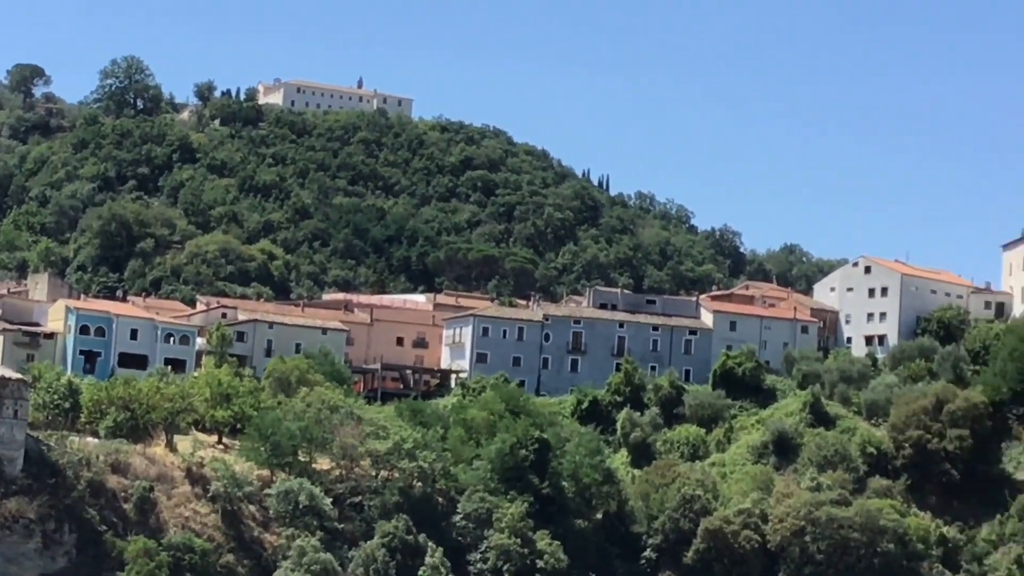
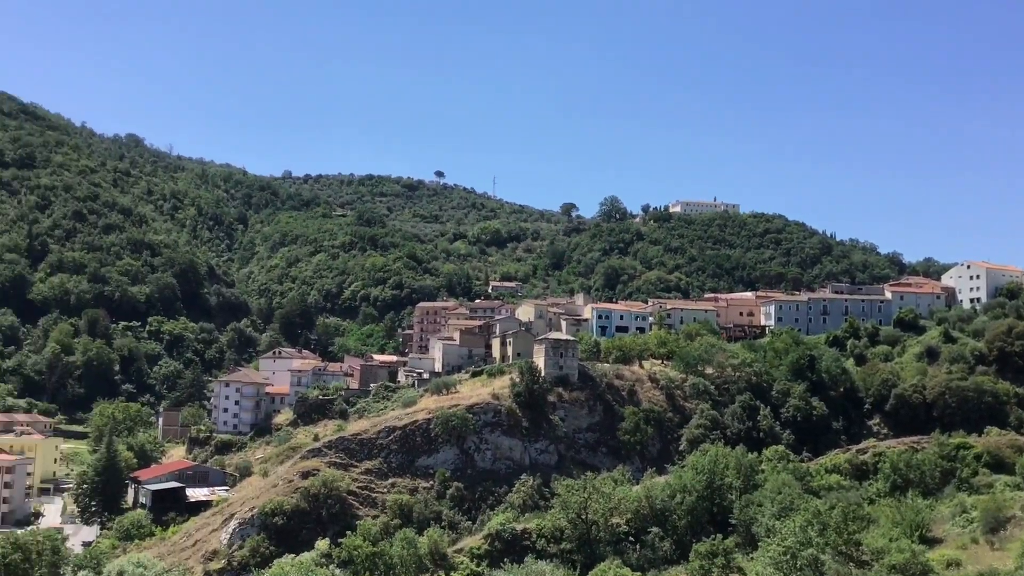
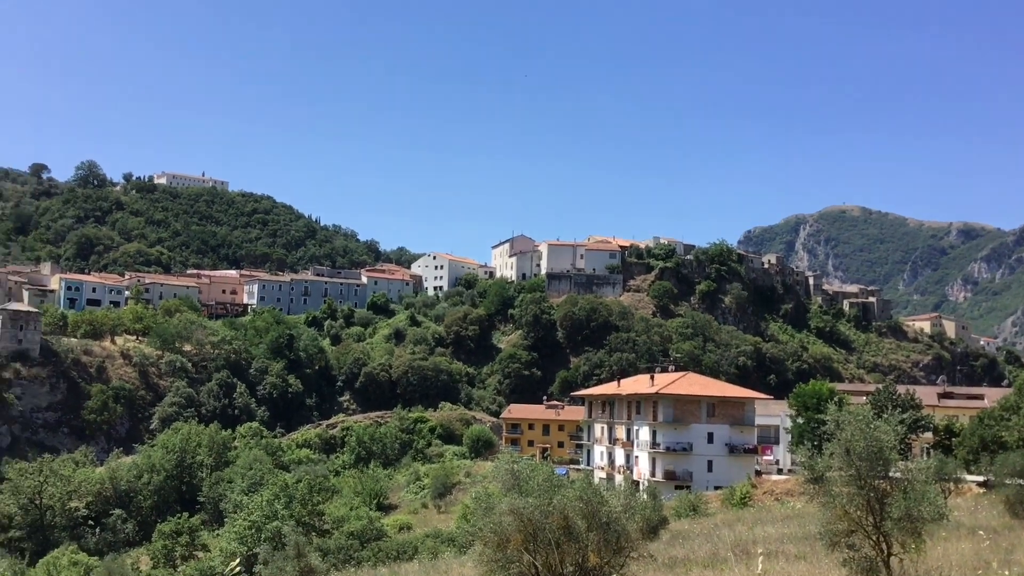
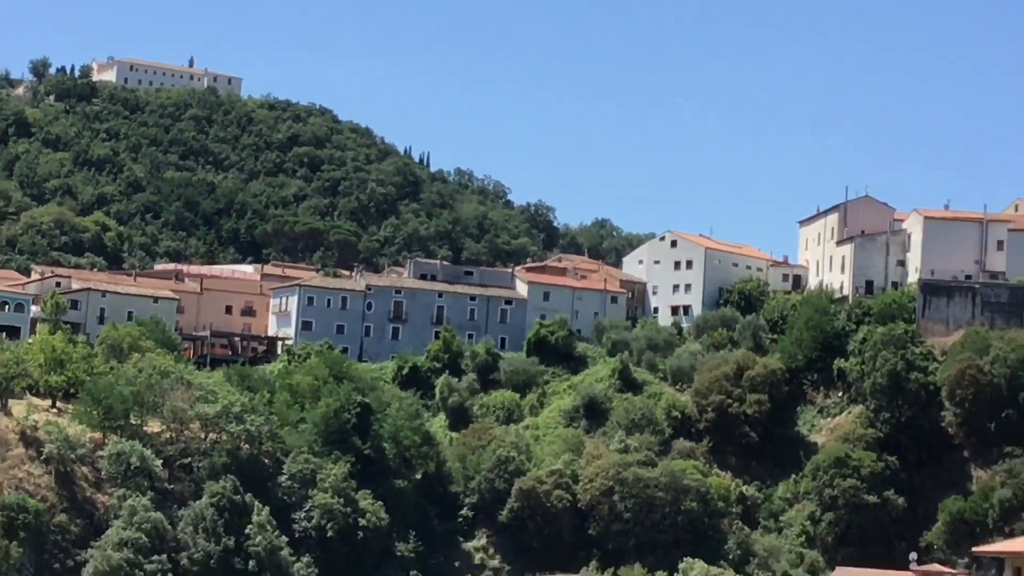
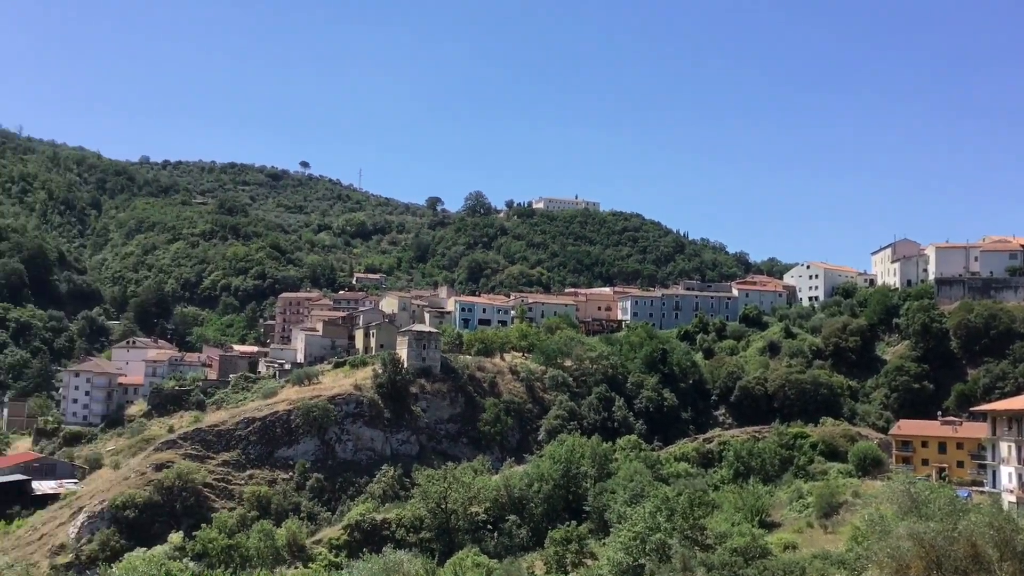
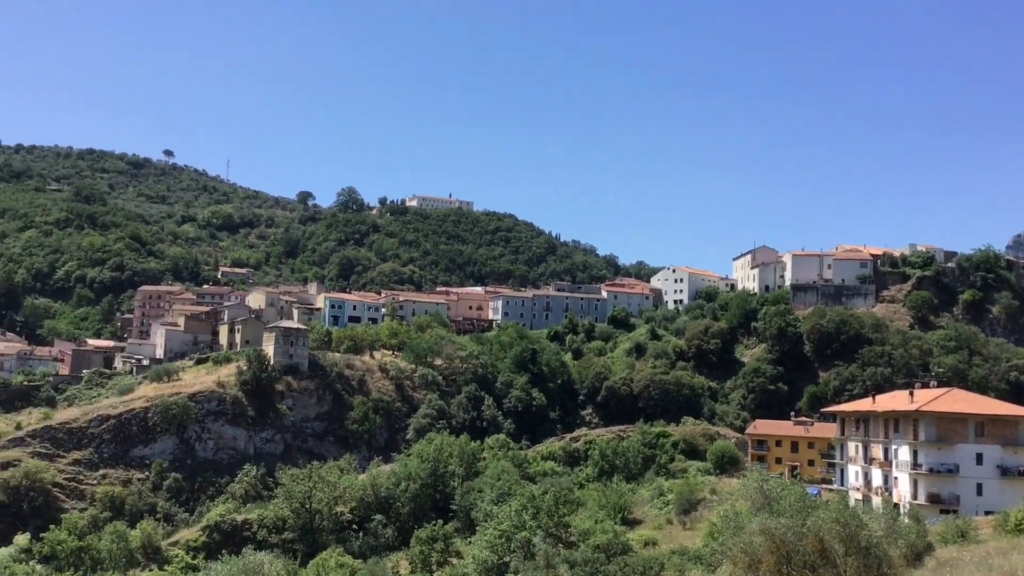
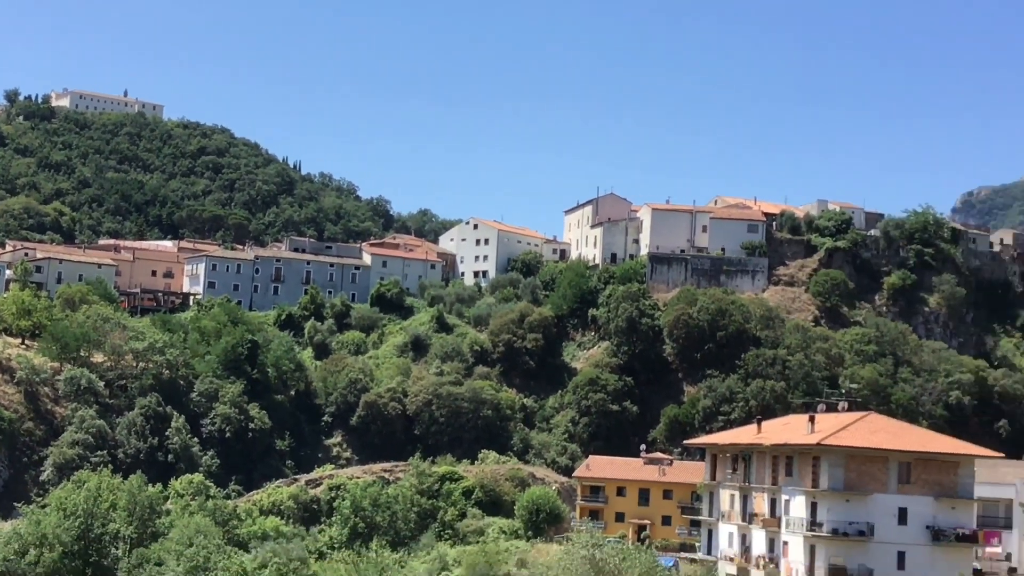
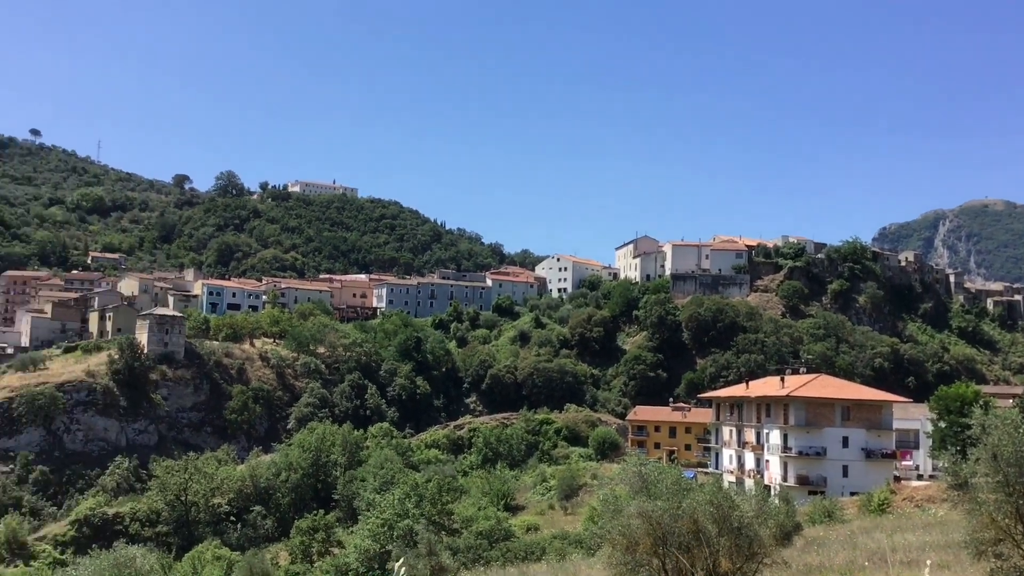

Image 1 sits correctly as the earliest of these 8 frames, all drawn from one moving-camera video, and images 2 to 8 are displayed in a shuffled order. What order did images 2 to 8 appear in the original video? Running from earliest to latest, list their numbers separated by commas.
4, 7, 3, 8, 6, 5, 2
